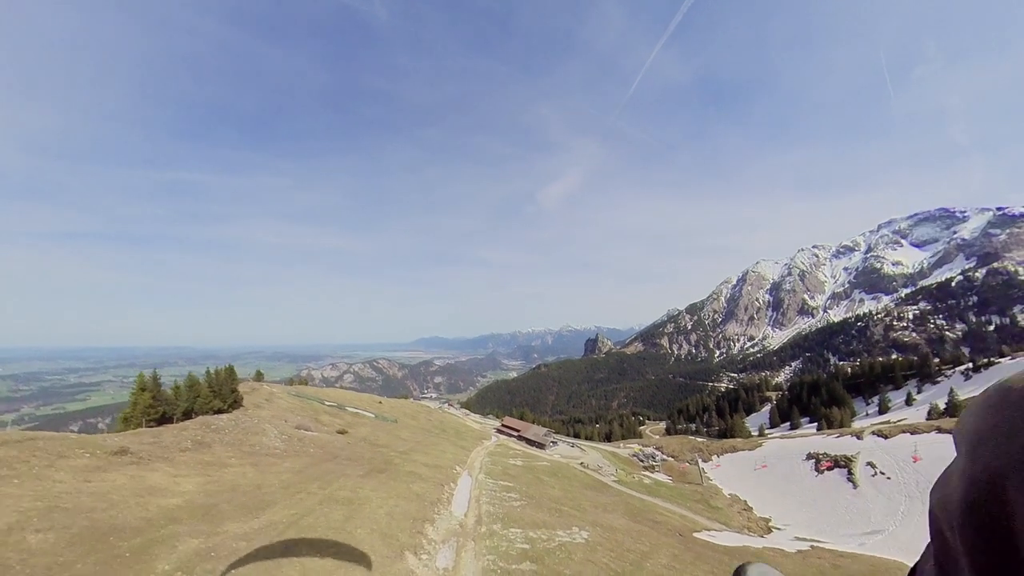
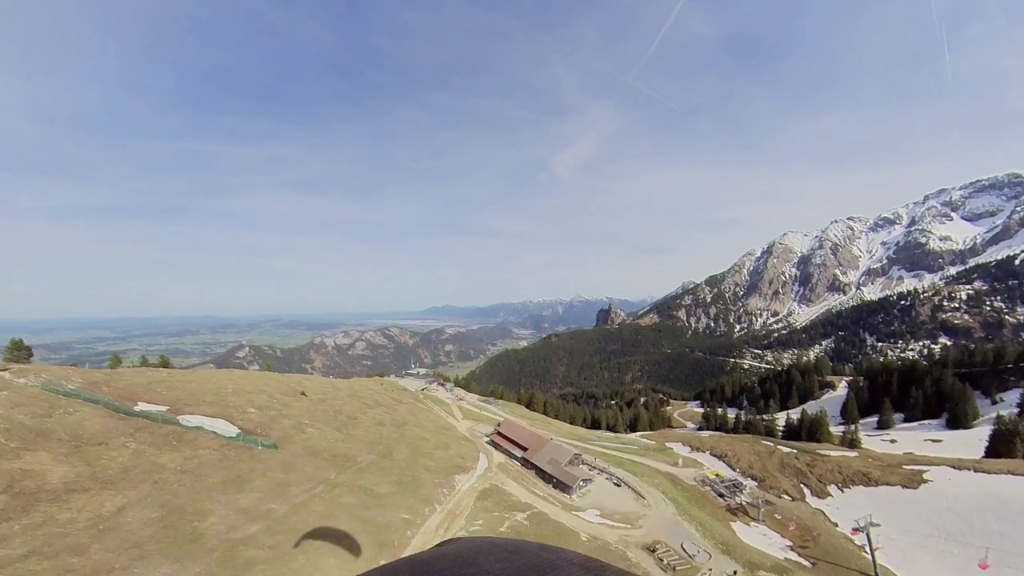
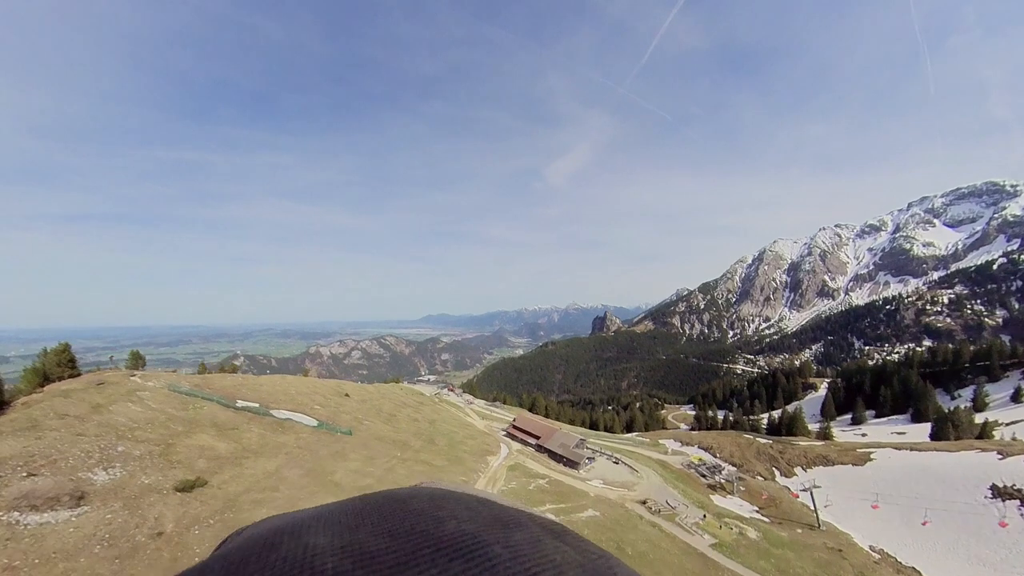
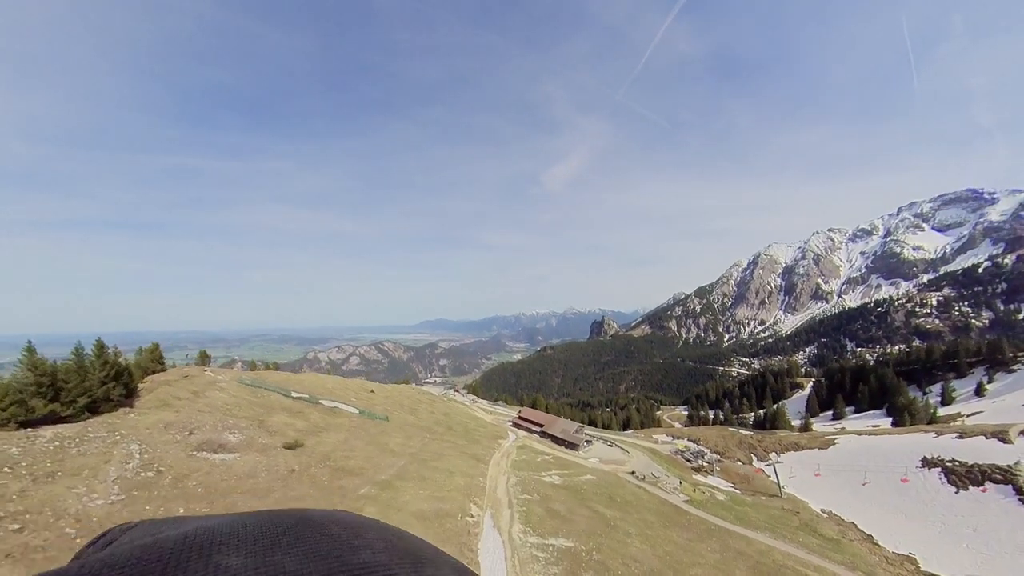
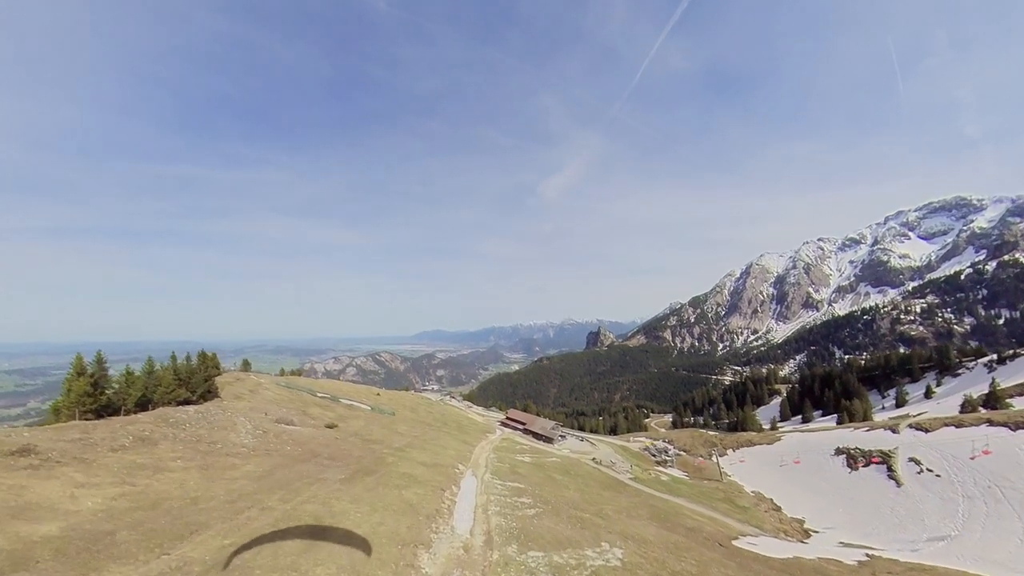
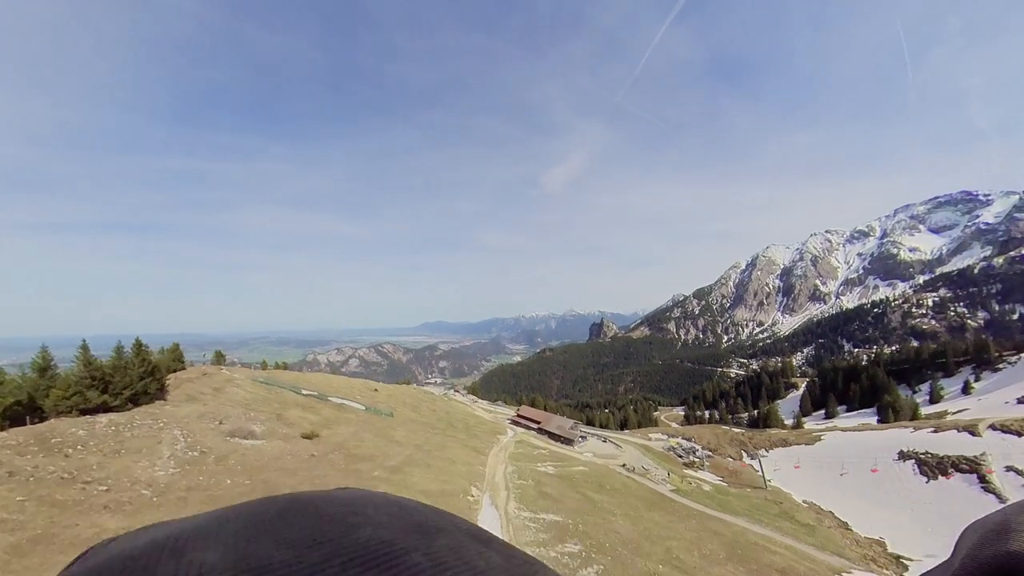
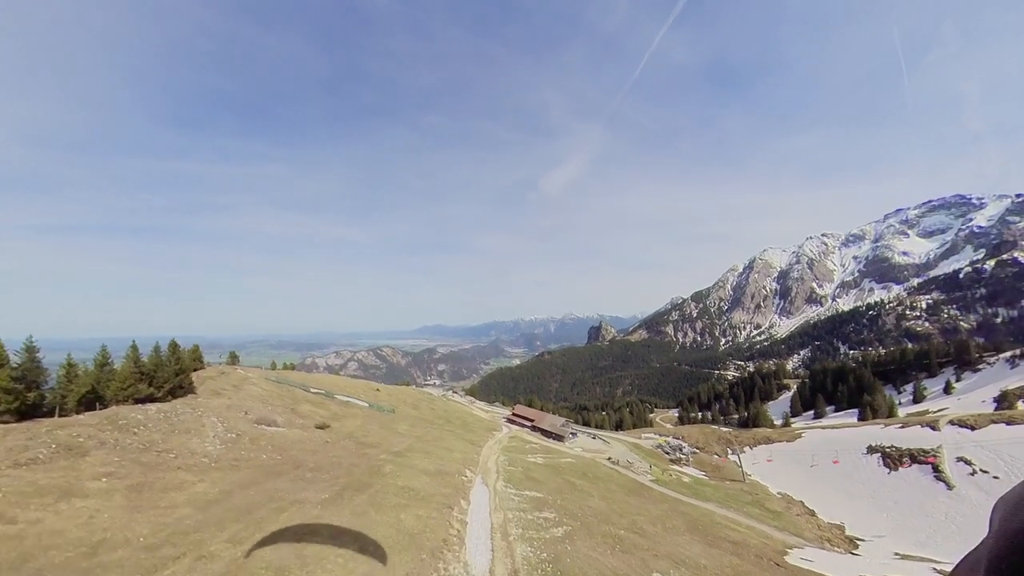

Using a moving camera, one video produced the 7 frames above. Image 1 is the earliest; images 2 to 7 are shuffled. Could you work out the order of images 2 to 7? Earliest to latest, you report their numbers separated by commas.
5, 7, 6, 4, 3, 2
